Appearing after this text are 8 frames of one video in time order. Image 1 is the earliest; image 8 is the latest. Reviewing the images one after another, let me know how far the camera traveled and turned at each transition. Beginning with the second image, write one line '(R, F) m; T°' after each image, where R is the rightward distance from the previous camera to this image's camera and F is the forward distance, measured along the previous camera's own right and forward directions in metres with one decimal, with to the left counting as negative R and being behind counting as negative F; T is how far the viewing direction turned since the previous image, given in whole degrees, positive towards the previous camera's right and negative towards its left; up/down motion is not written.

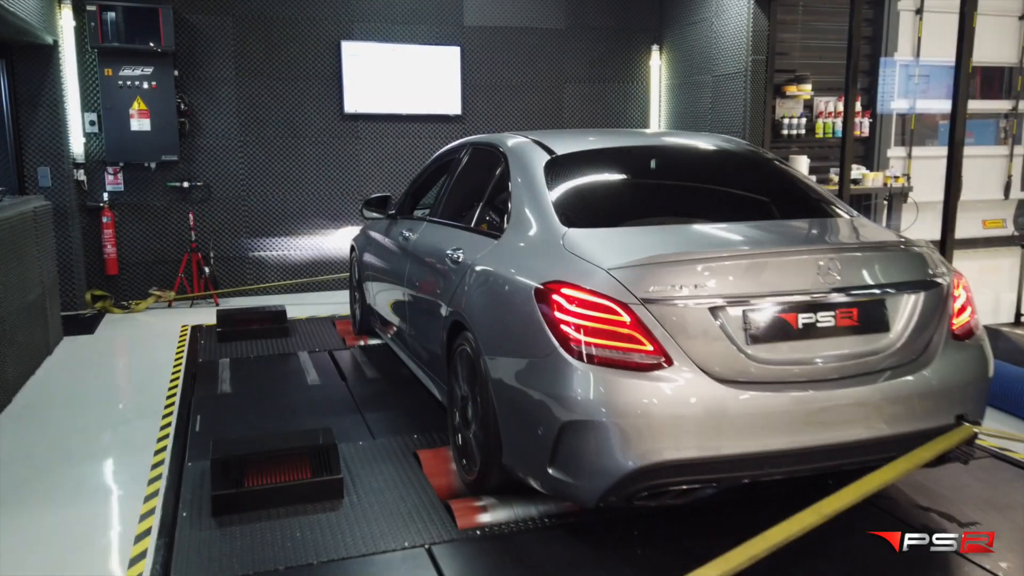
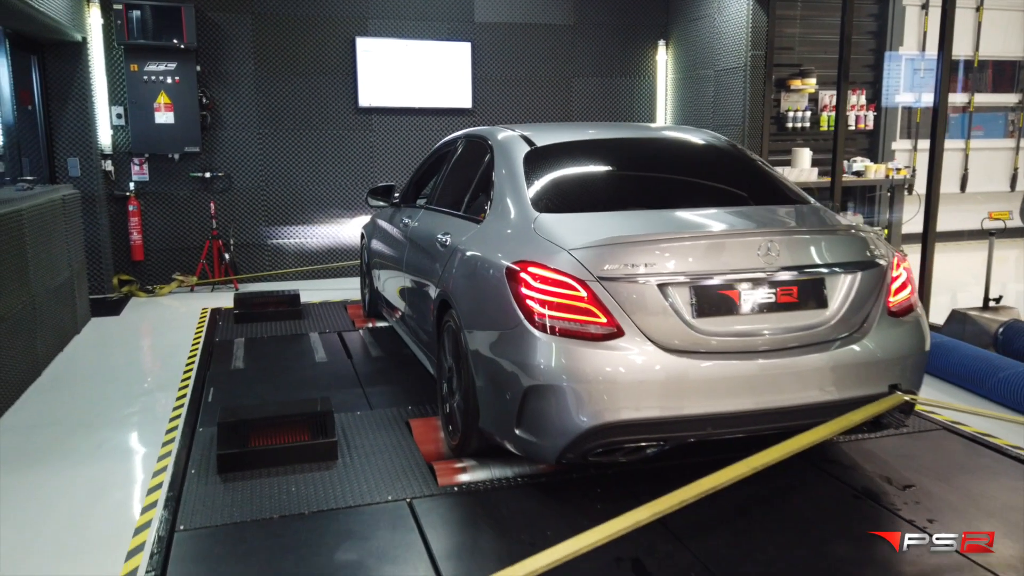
(+0.2, -0.2) m; -2°
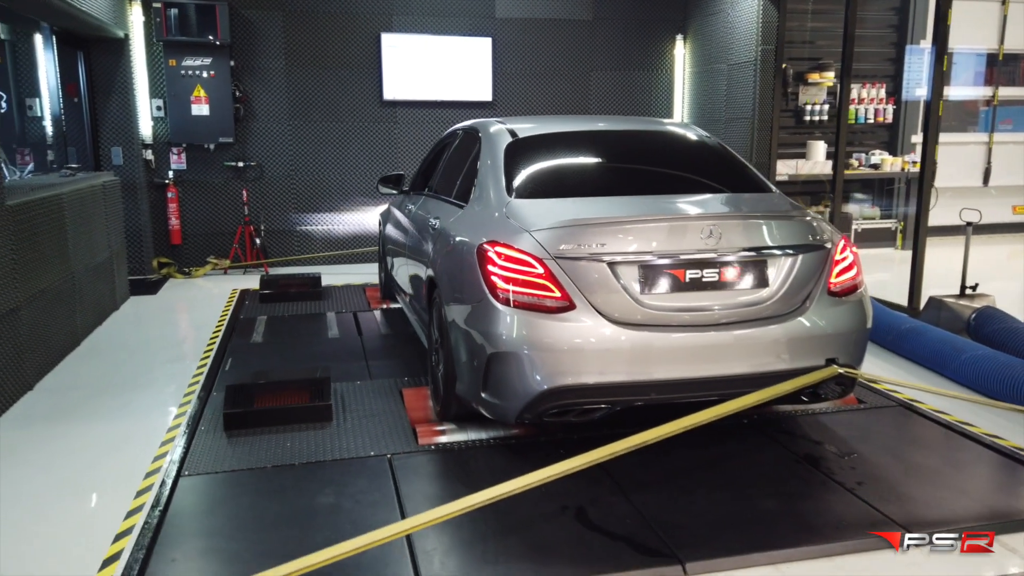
(+0.3, -0.3) m; -3°
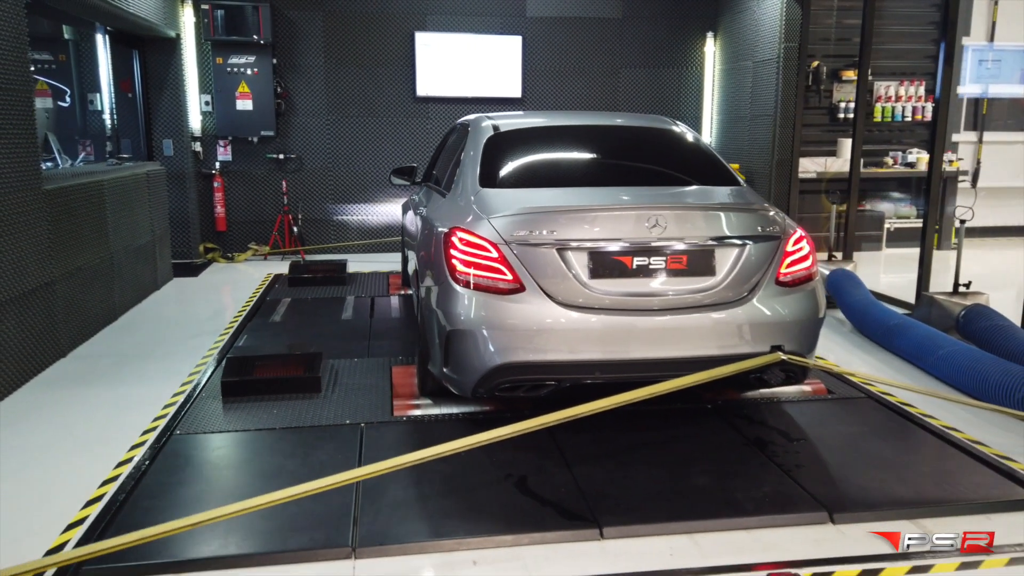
(+0.4, -0.2) m; -5°
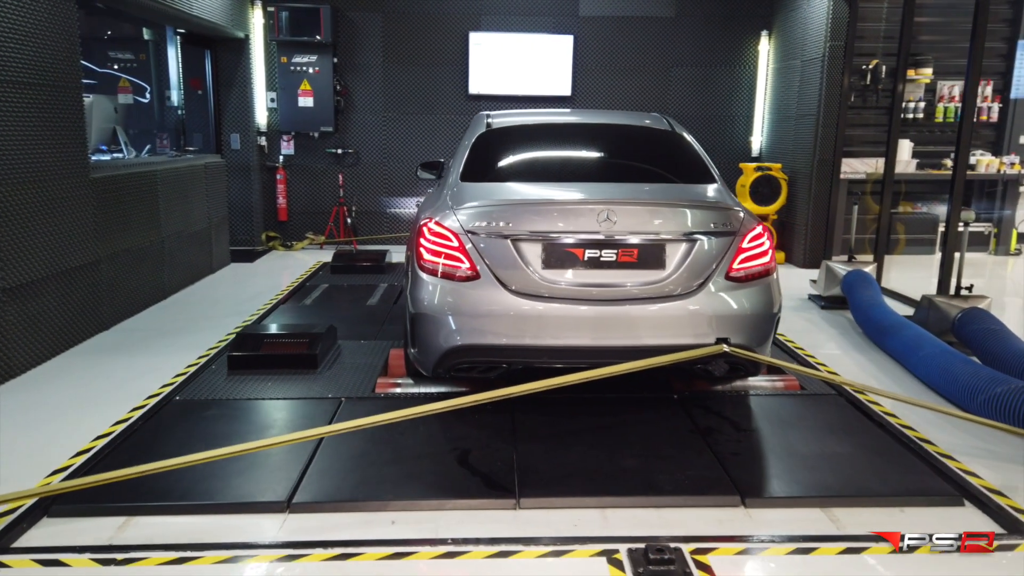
(+0.5, -0.2) m; -7°
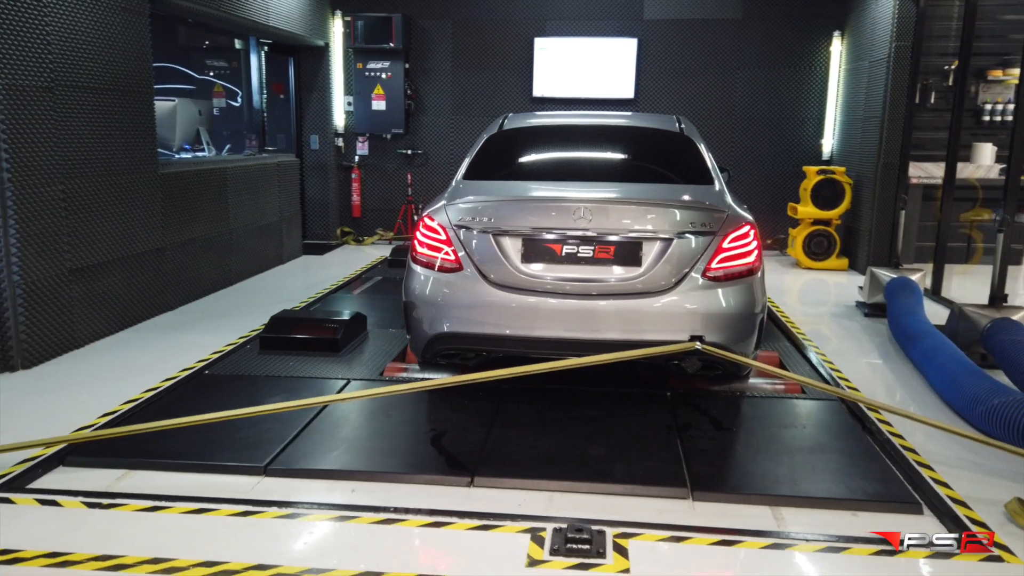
(+0.5, -0.1) m; -8°
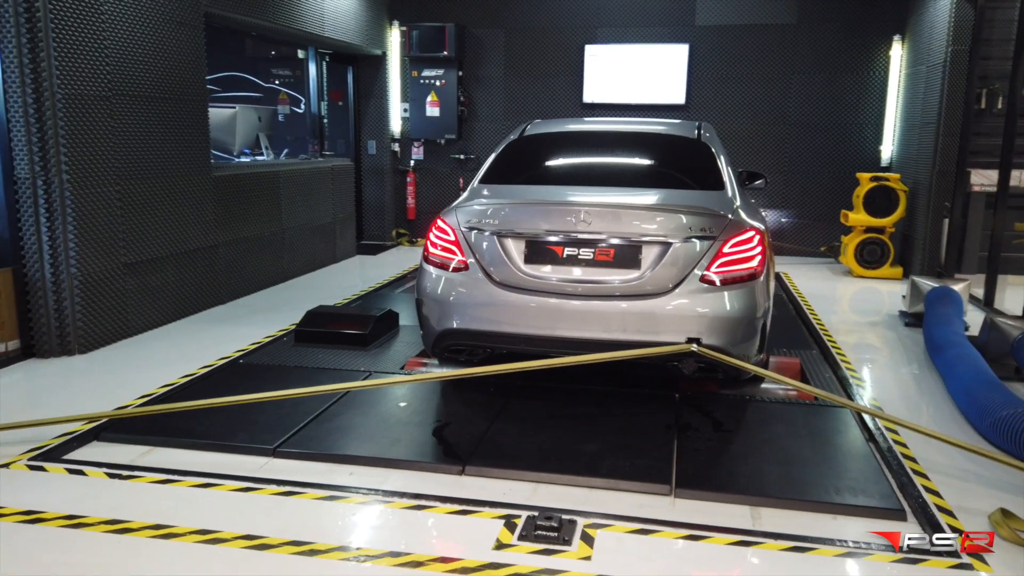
(+0.3, -0.1) m; -6°
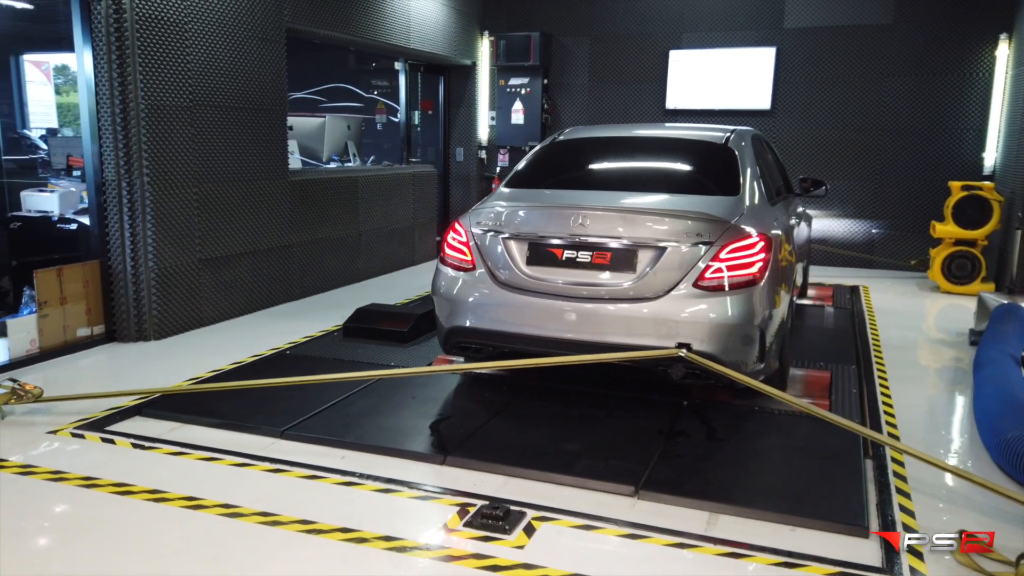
(+0.5, -0.1) m; -9°
